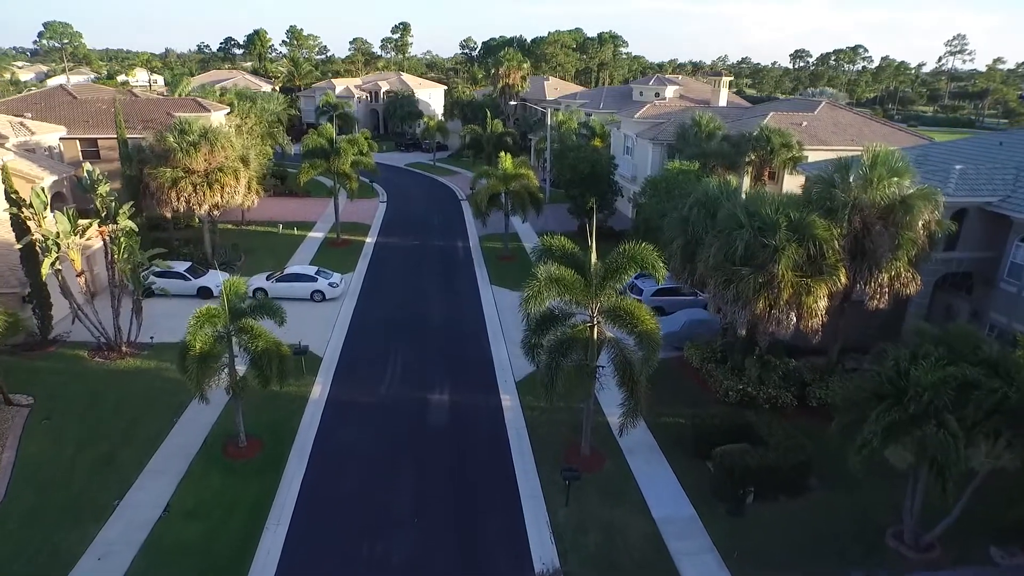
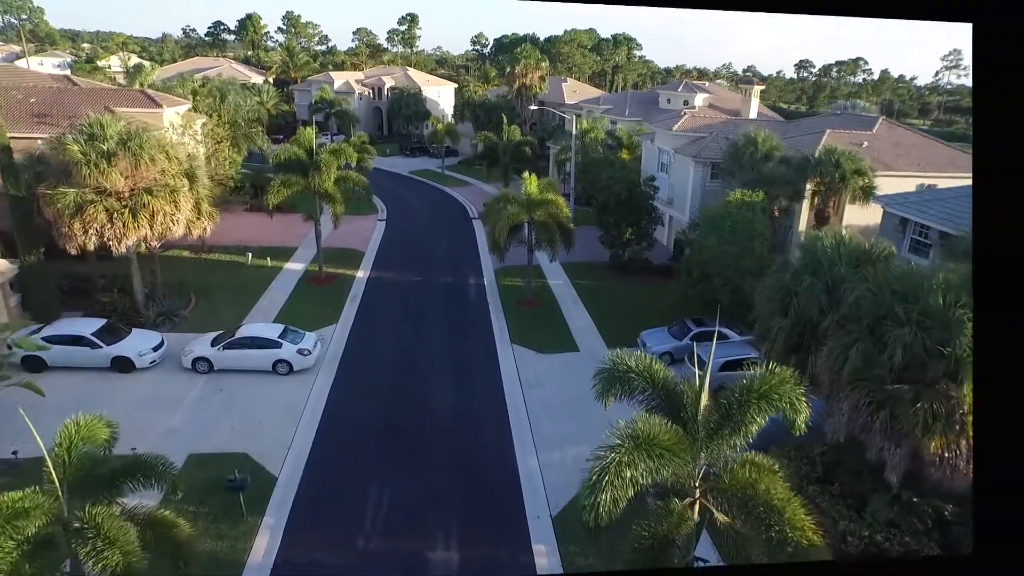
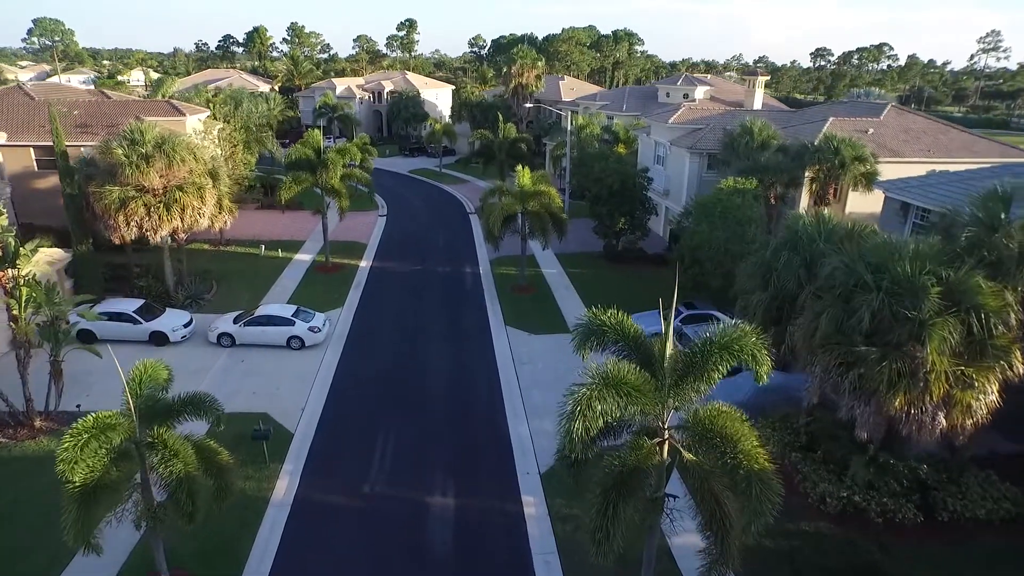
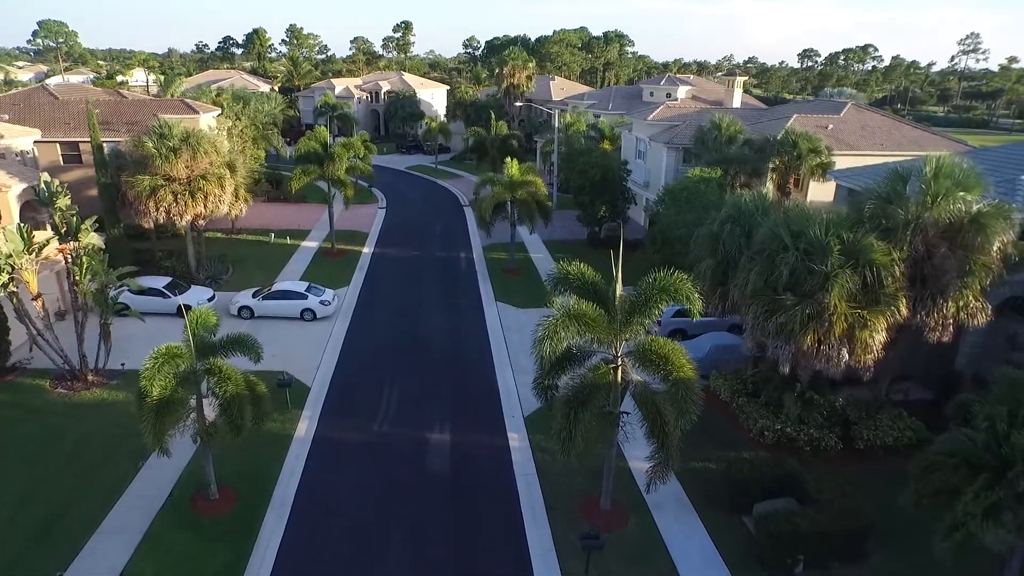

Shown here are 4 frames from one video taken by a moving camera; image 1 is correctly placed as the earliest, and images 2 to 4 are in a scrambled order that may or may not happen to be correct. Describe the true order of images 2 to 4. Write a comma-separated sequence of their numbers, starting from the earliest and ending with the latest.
4, 3, 2
